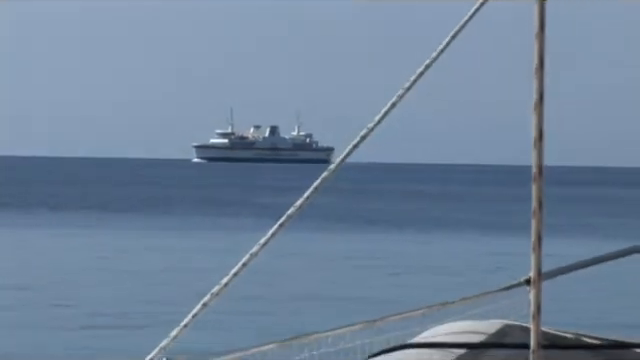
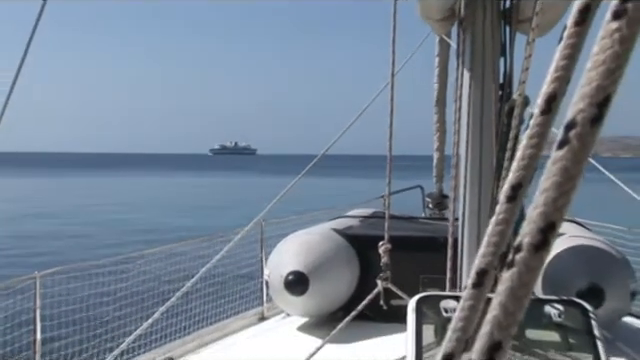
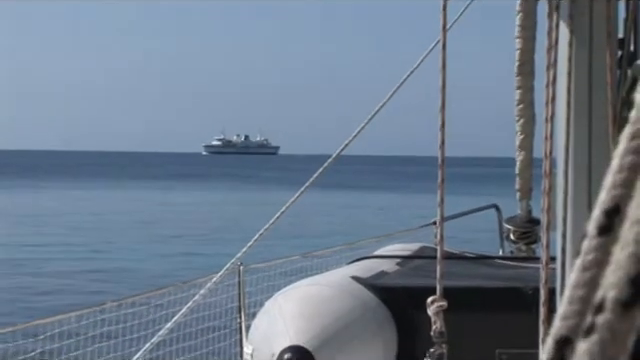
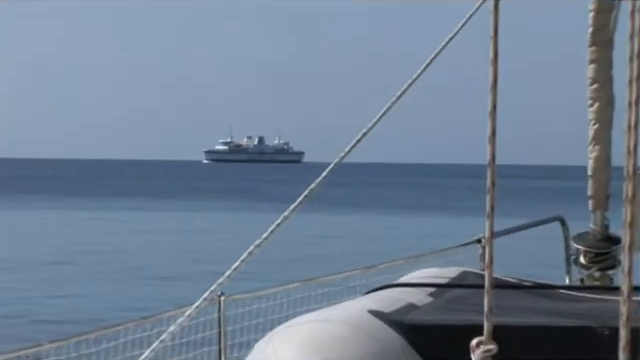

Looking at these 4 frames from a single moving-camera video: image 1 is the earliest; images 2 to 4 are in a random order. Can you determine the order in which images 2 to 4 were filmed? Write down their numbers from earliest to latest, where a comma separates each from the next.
4, 3, 2
